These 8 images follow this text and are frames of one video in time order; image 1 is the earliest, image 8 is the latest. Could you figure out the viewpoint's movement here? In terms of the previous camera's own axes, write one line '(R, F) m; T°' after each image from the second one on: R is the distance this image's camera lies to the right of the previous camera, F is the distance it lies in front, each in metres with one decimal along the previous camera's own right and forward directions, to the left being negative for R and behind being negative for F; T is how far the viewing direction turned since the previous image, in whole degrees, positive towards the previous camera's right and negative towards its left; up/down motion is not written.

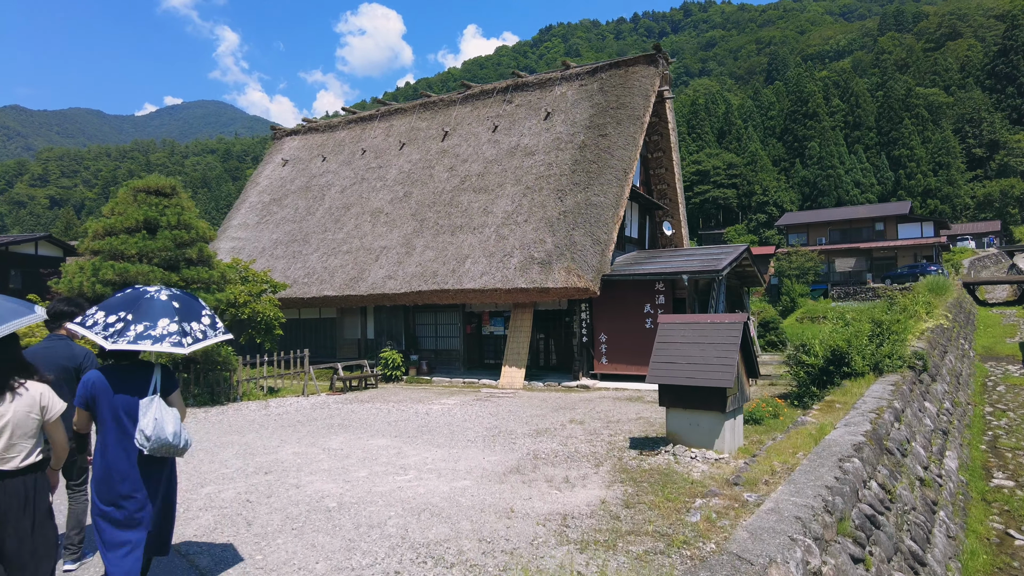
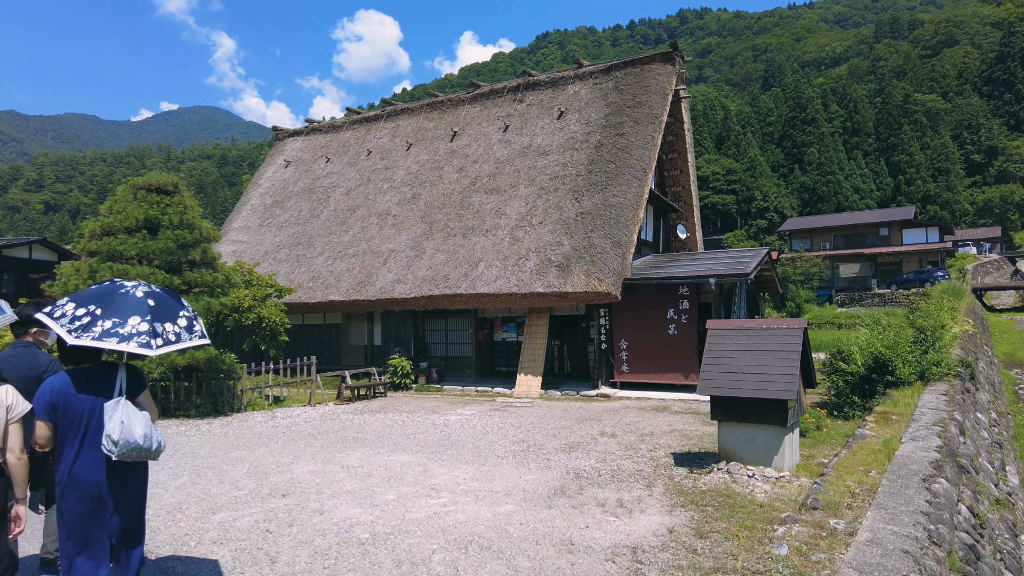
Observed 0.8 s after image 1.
(-0.3, +0.5) m; 0°
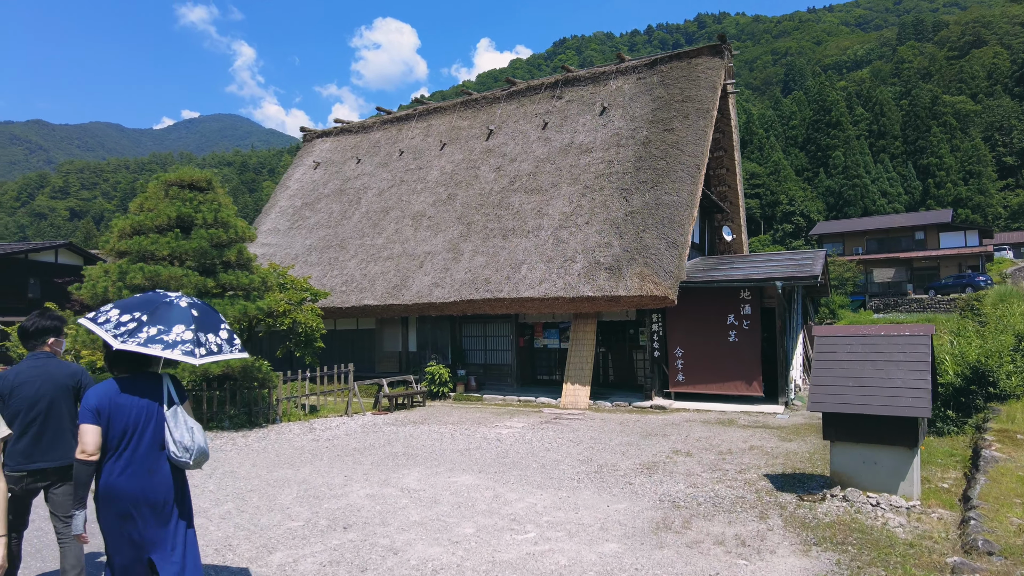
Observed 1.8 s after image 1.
(-0.5, +0.6) m; -1°
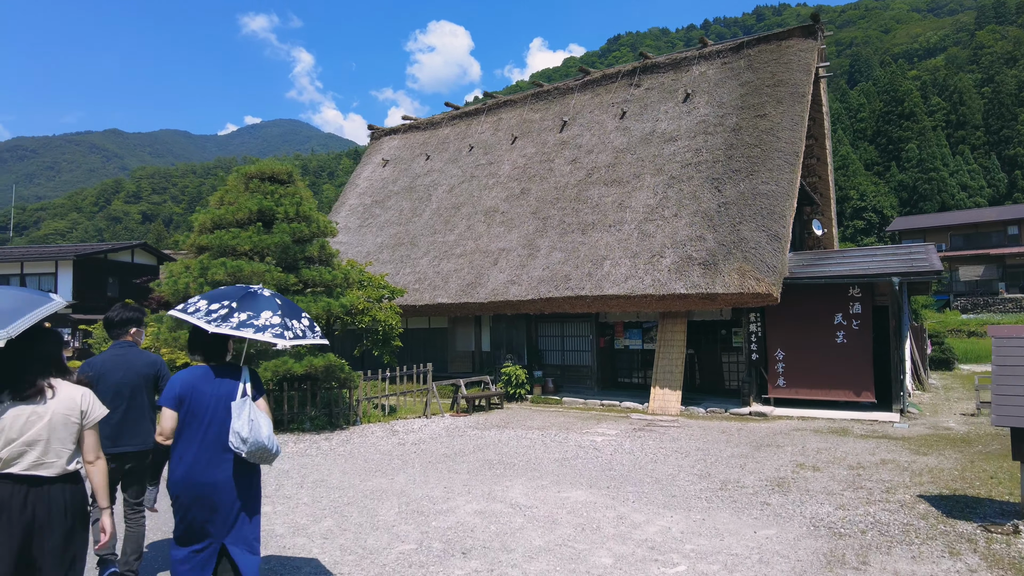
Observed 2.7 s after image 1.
(-0.5, +0.5) m; -5°
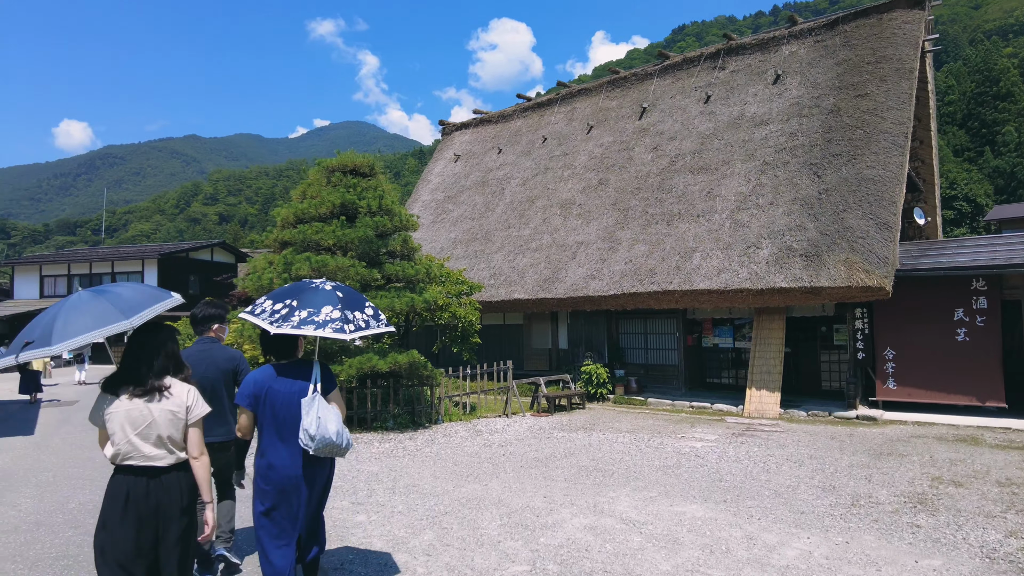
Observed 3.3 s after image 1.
(-0.3, +0.4) m; -5°
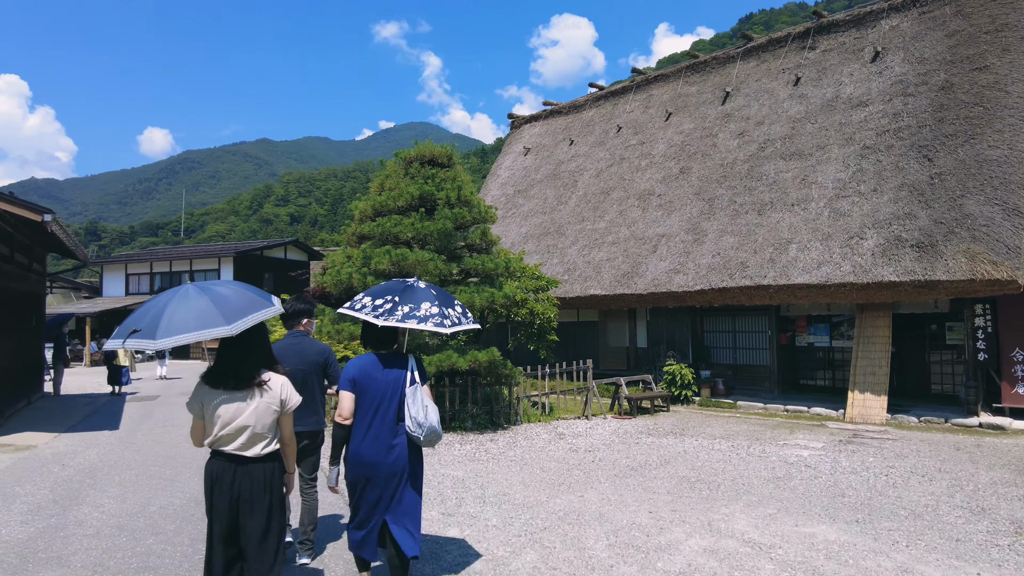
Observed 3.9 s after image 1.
(-0.2, +0.4) m; -5°
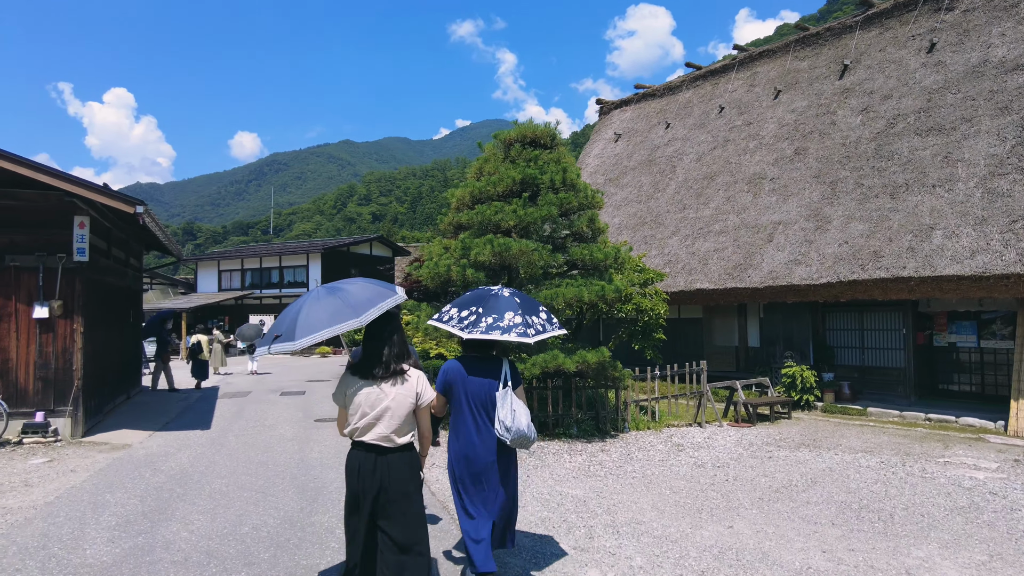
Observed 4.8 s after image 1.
(-0.3, +0.6) m; -6°
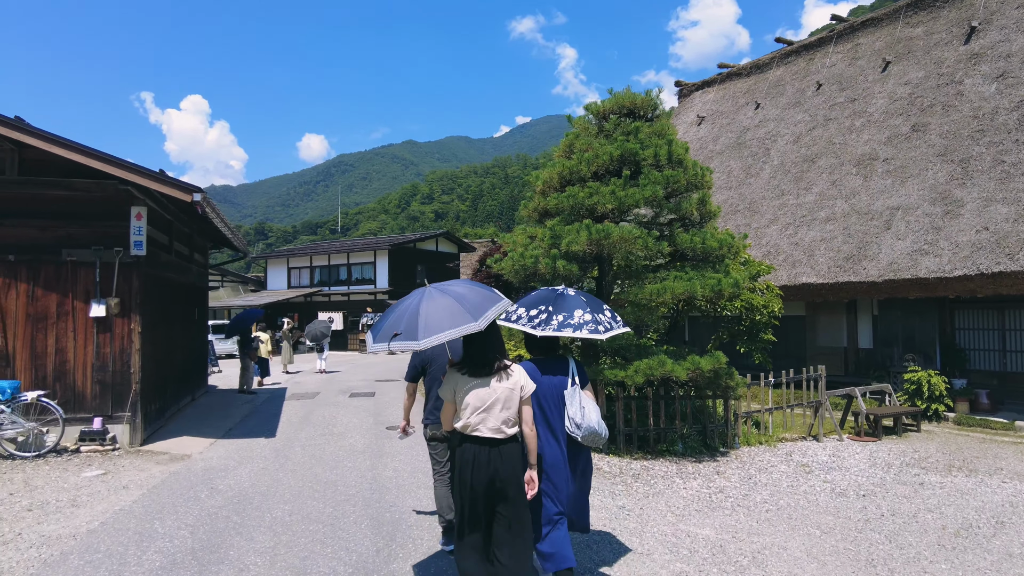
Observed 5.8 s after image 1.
(-0.3, +0.8) m; -5°
